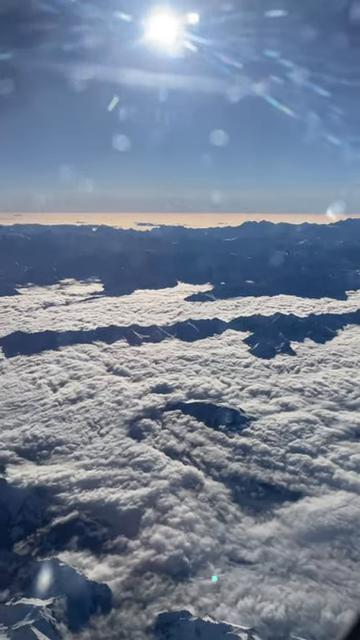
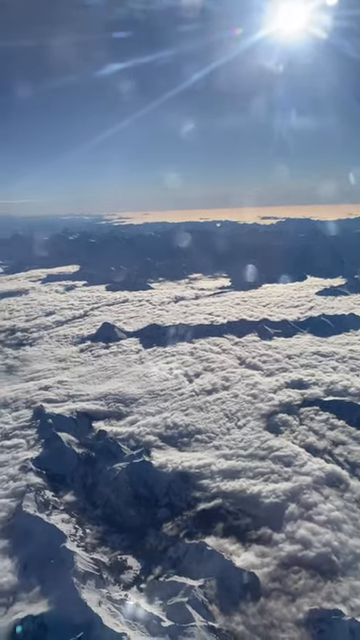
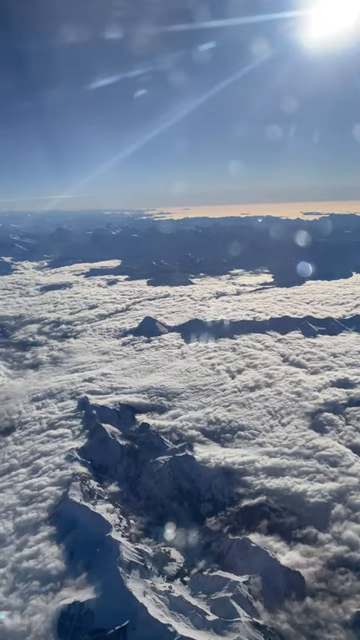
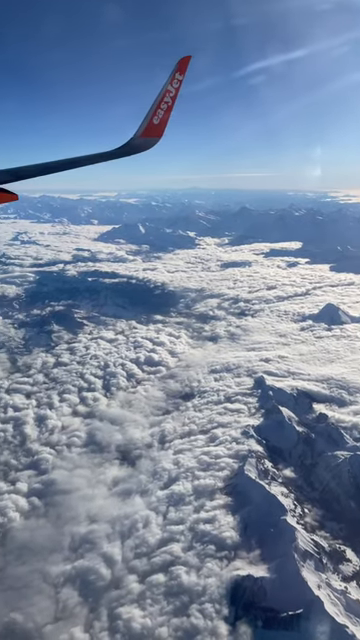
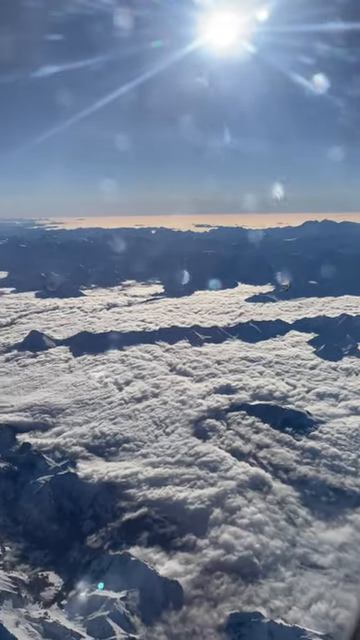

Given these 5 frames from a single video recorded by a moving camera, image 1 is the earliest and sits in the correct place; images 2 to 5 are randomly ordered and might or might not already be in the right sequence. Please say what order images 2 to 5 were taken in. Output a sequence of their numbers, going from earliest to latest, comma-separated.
5, 2, 3, 4
